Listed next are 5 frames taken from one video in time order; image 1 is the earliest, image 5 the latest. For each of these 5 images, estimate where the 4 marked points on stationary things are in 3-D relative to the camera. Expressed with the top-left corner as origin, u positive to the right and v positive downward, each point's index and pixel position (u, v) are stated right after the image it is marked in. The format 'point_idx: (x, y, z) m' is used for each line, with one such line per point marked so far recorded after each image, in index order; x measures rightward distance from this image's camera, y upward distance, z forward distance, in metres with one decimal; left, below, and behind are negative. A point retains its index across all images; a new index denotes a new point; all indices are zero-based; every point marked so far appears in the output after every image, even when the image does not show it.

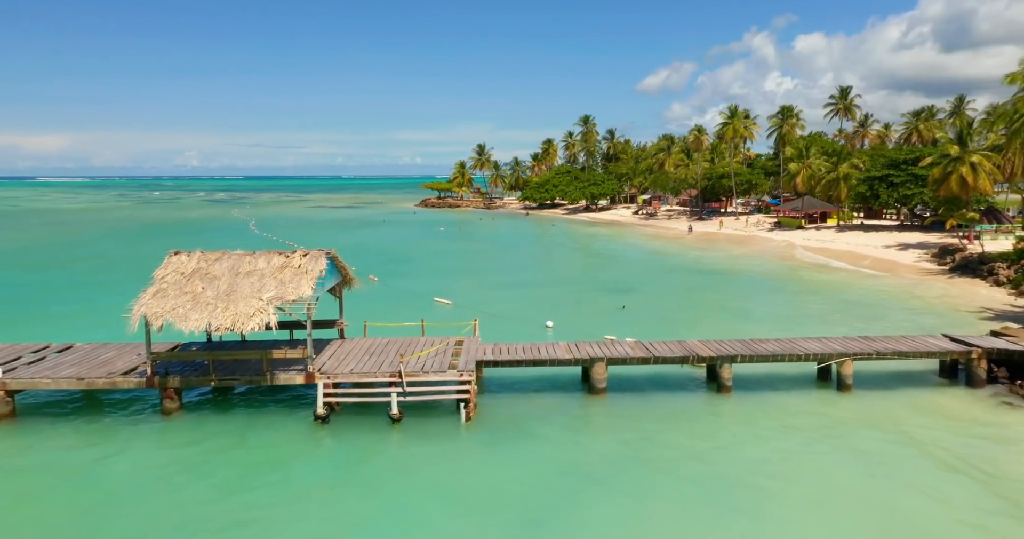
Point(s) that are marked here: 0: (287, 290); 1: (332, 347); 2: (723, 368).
0: (-5.8, -0.5, +15.9) m
1: (-5.3, -2.3, +18.0) m
2: (+6.0, -2.8, +17.5) m
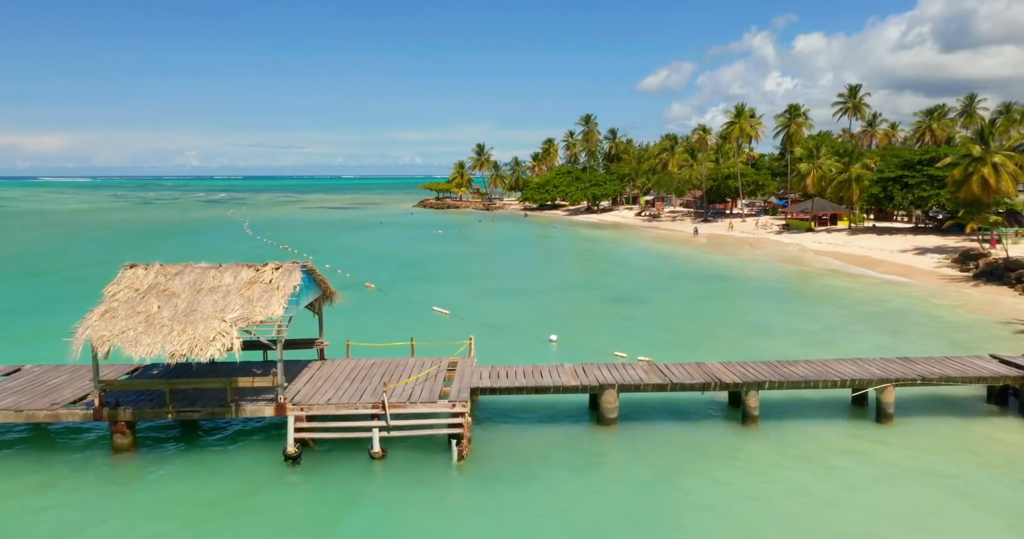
0: (-5.8, -0.9, +13.9) m
1: (-5.3, -2.7, +16.1) m
2: (+5.9, -3.2, +15.5) m
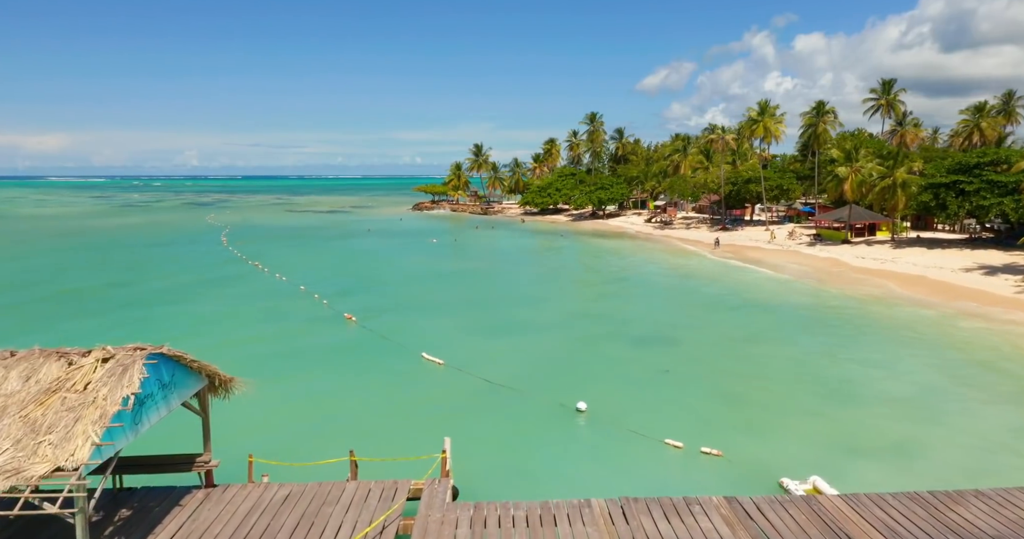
0: (-5.9, -2.2, +7.6) m
1: (-5.4, -4.0, +9.8) m
2: (+5.9, -4.5, +9.2) m
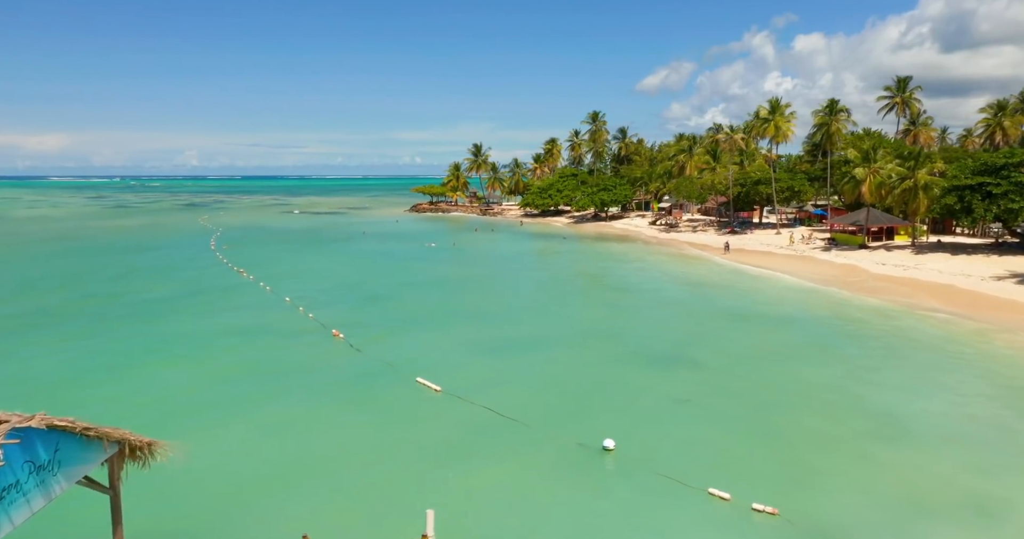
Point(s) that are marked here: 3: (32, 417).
0: (-5.9, -2.7, +5.1) m
1: (-5.4, -4.5, +7.3) m
2: (+5.9, -5.0, +6.8) m
3: (-5.3, -1.6, +7.0) m
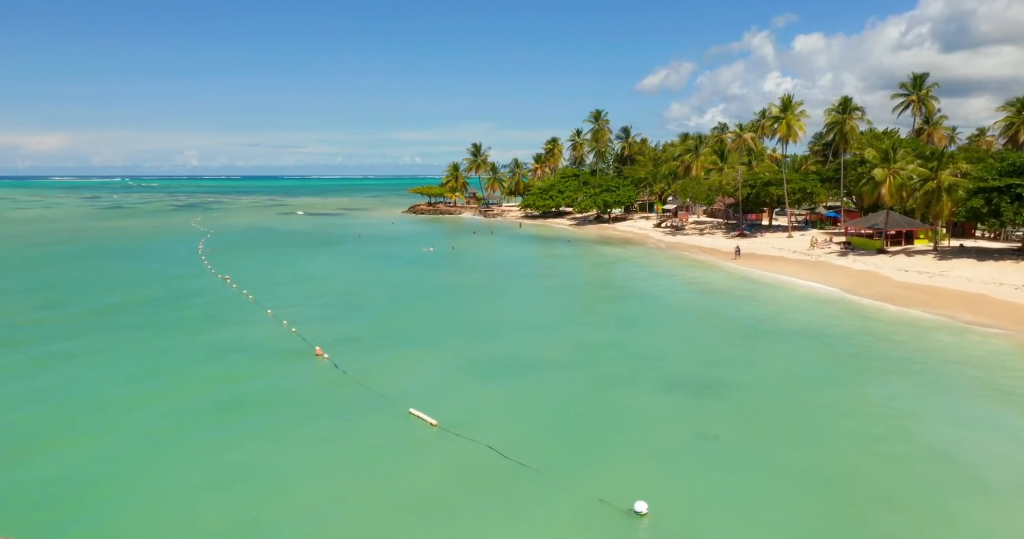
0: (-5.8, -3.1, +2.8) m
1: (-5.4, -4.9, +4.9) m
2: (+5.9, -5.4, +4.4) m
3: (-5.3, -2.0, +4.6) m
